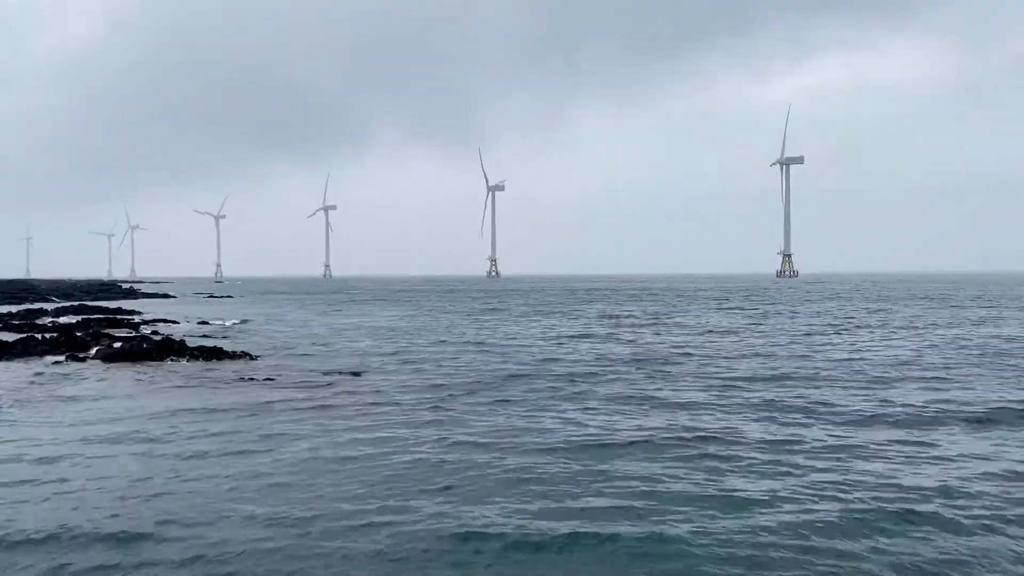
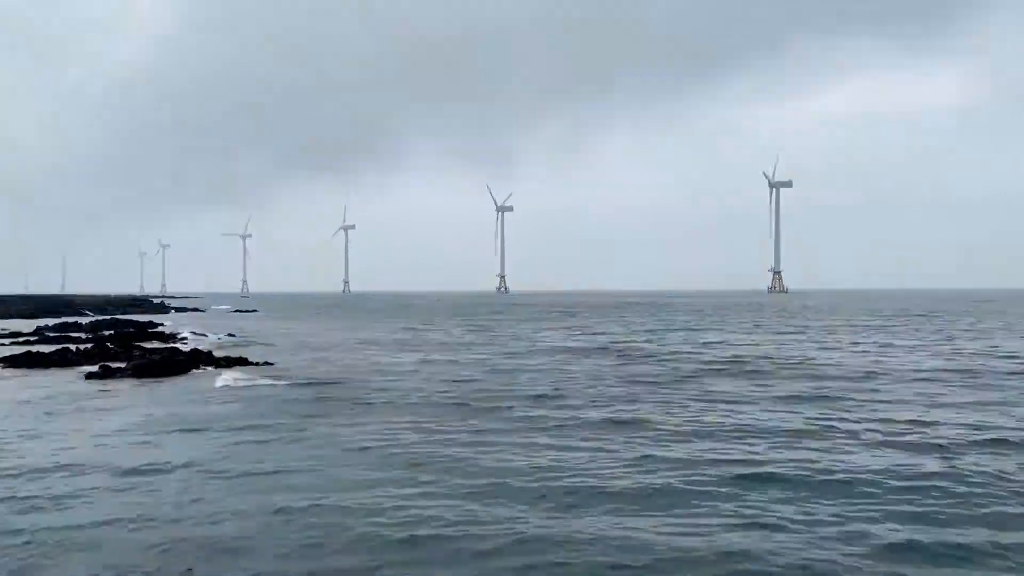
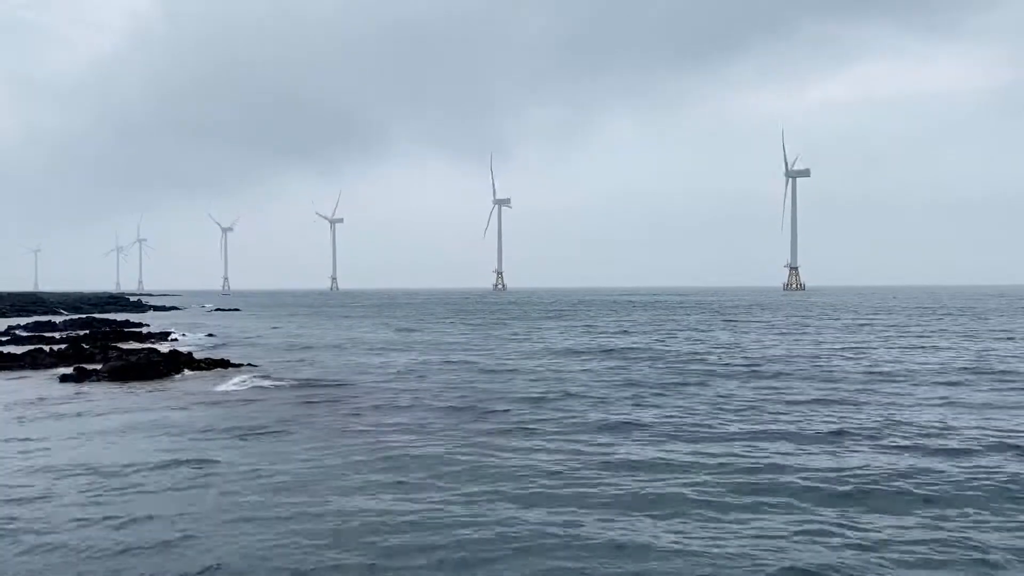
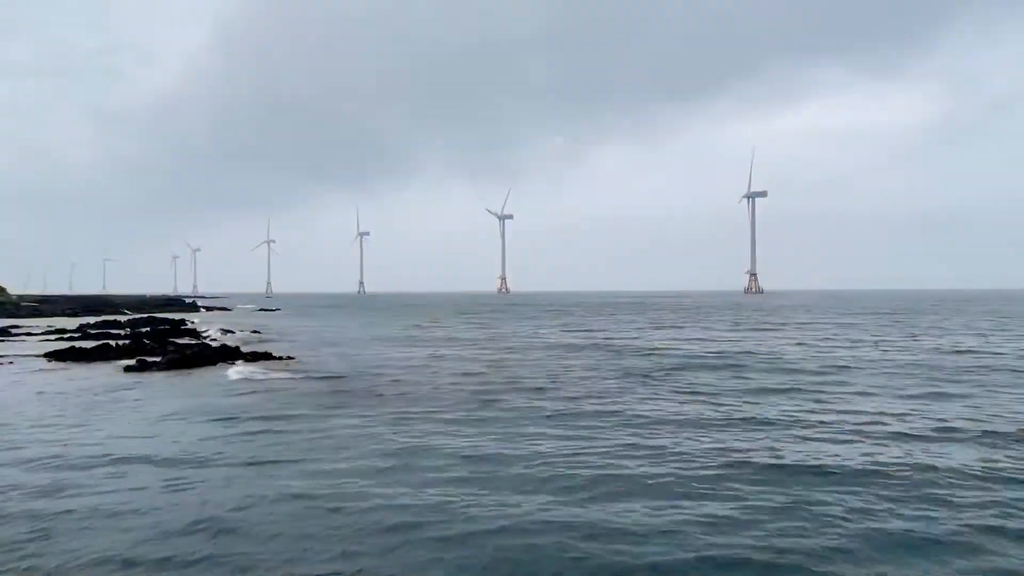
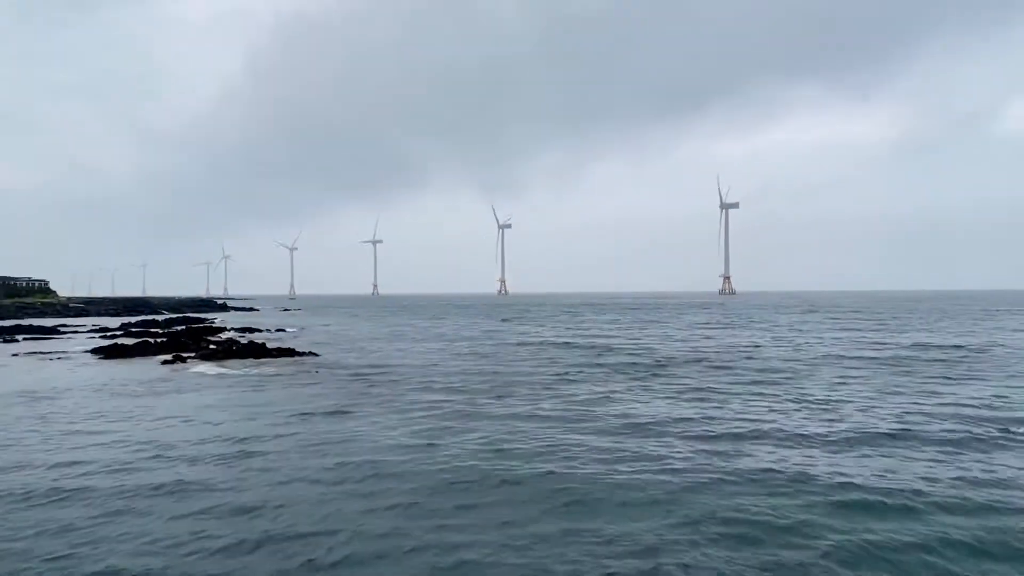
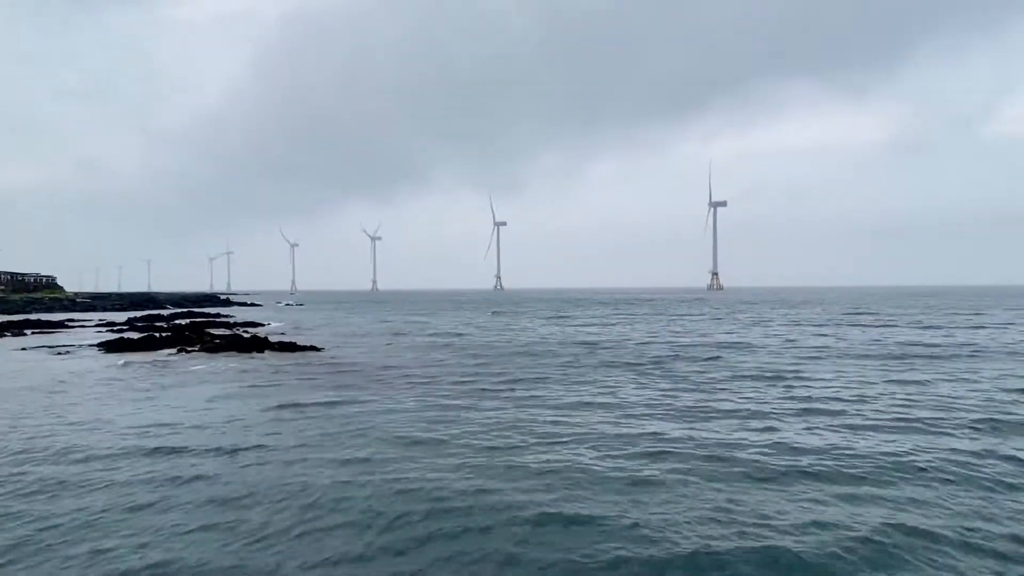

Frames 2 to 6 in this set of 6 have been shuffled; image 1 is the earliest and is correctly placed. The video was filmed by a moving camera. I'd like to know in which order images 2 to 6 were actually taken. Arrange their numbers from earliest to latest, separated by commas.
3, 2, 4, 5, 6
